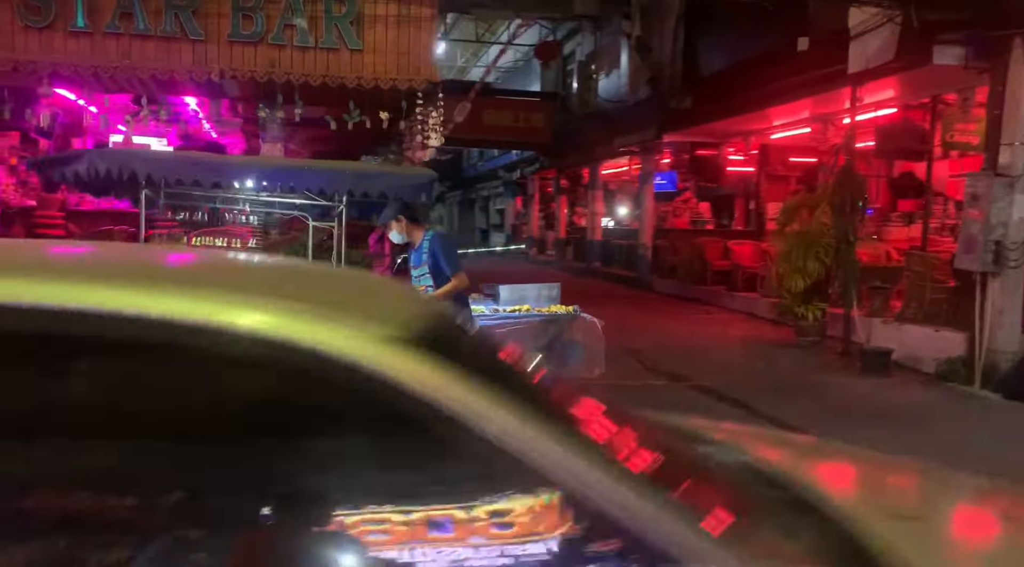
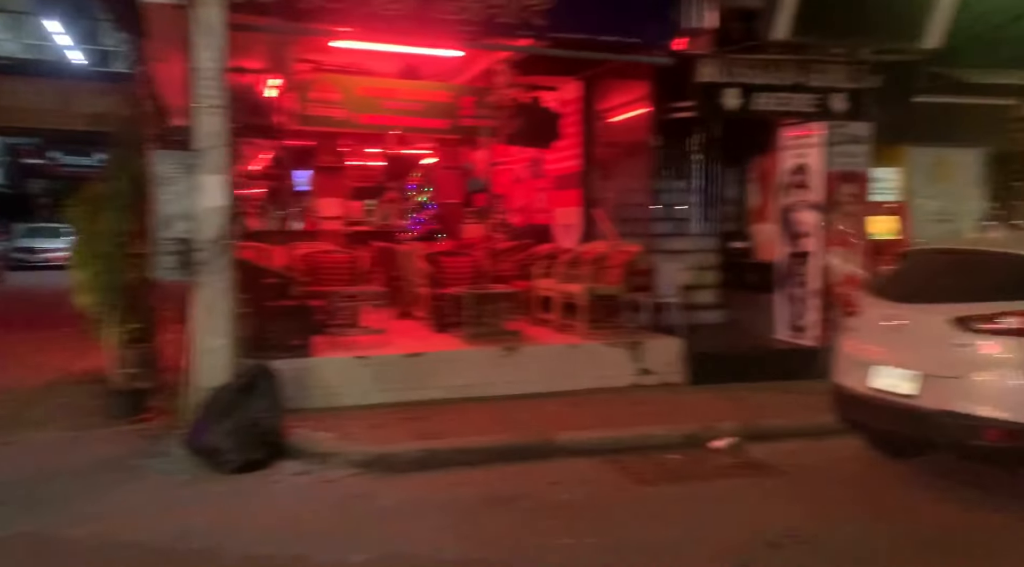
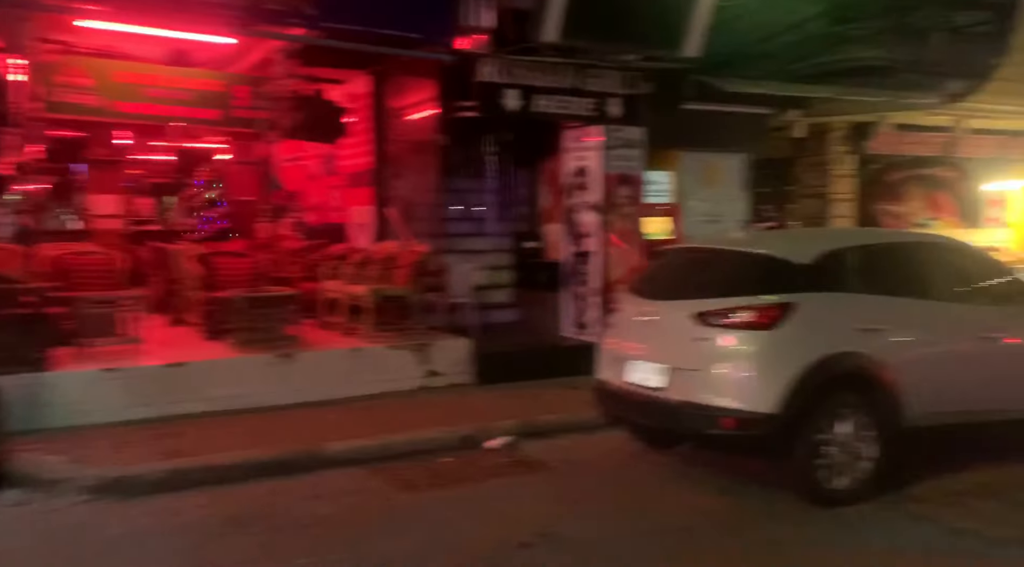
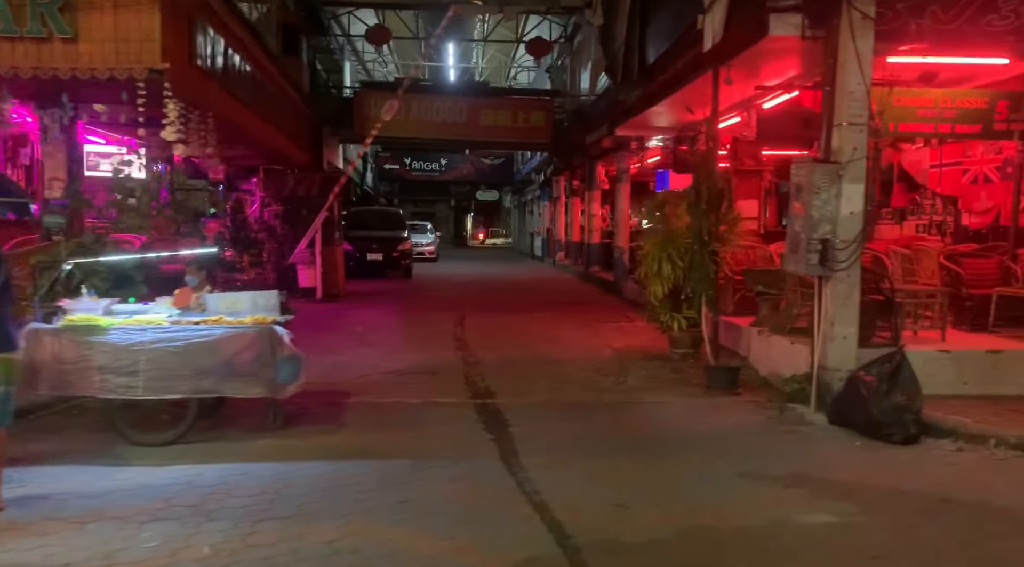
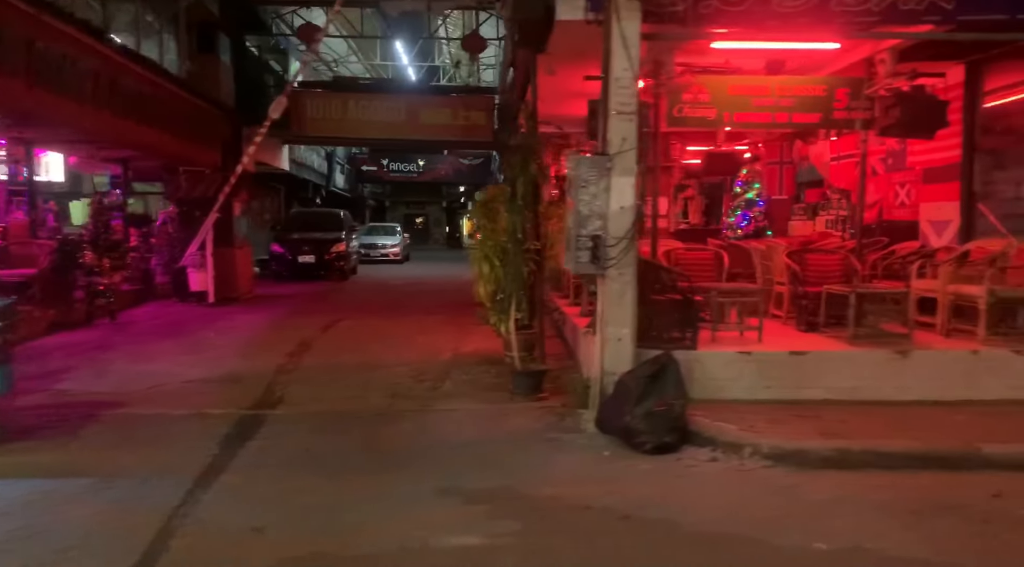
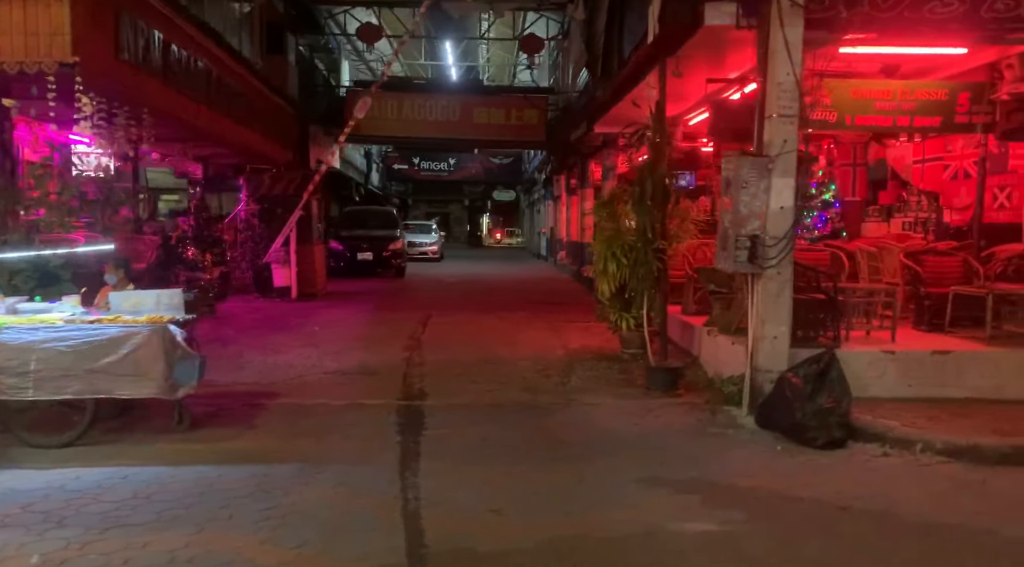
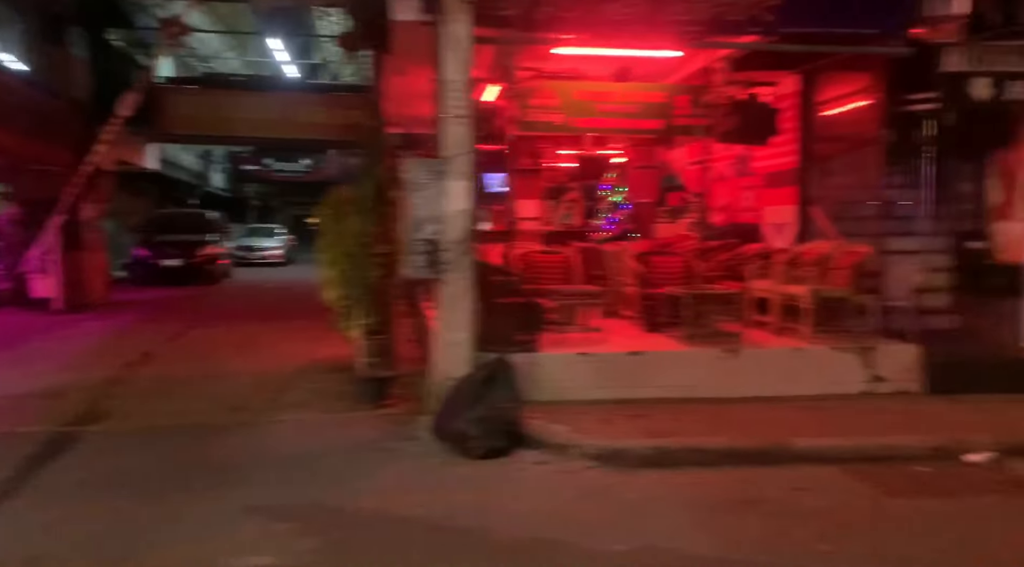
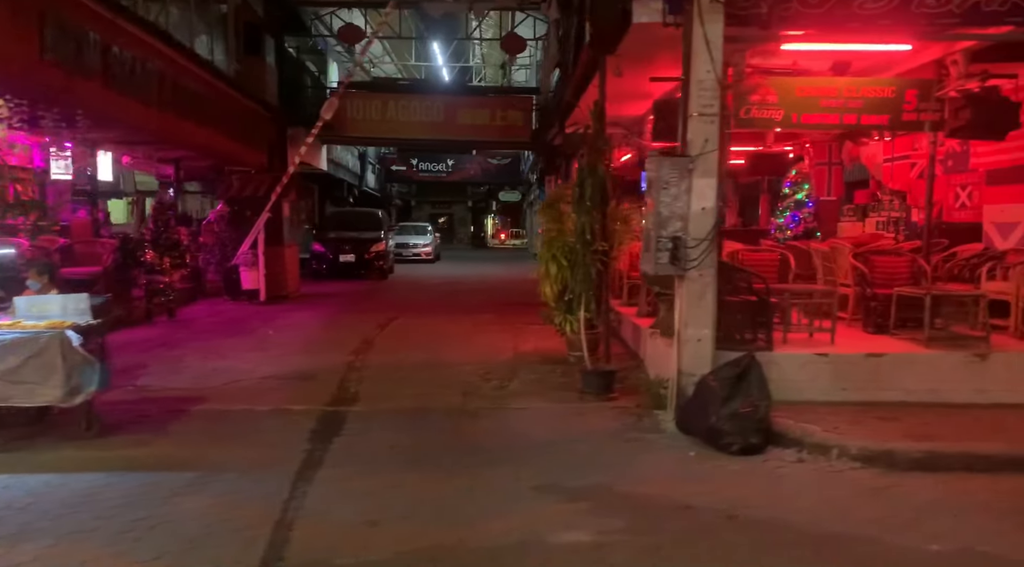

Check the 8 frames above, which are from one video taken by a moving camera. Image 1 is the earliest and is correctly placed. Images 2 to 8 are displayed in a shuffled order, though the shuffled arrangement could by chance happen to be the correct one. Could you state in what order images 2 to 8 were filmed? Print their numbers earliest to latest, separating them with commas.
4, 6, 8, 5, 7, 2, 3
